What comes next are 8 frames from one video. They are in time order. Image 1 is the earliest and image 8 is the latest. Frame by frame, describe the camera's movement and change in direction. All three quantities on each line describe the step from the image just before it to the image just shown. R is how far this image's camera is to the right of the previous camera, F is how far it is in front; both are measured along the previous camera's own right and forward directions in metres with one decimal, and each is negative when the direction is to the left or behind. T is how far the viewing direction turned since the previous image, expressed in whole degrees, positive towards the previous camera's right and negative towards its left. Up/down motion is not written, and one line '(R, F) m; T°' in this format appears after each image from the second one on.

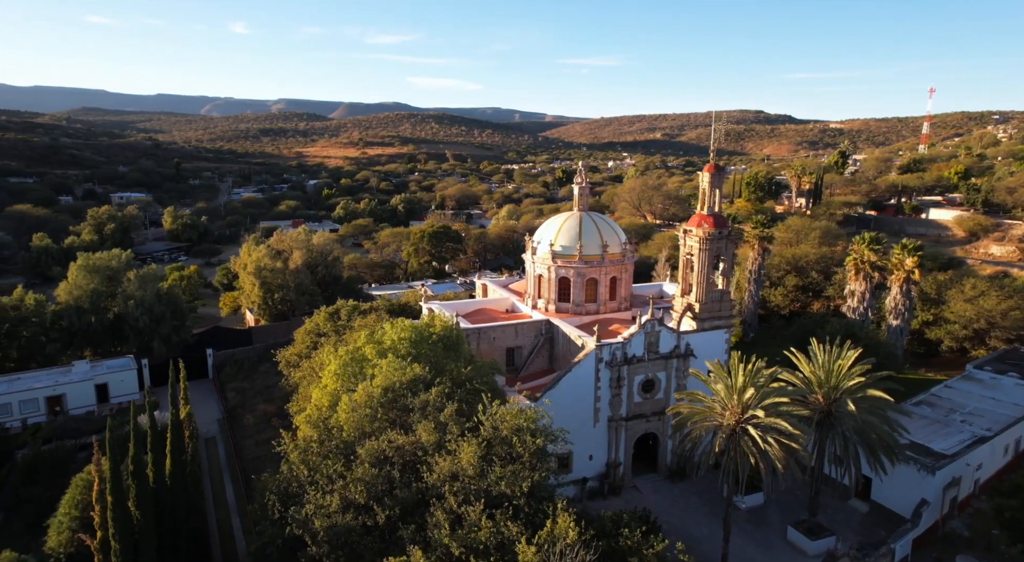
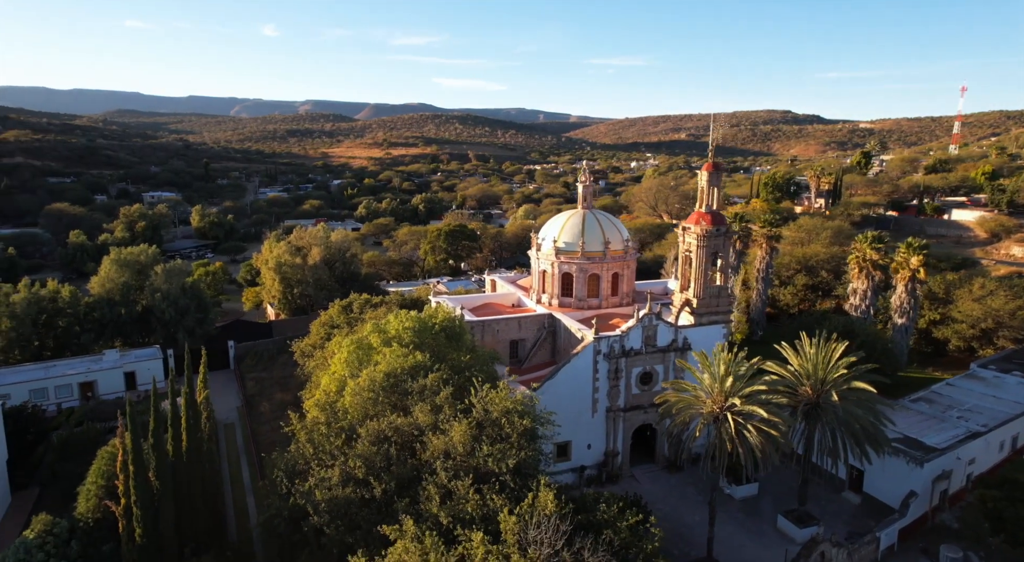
(+0.9, -1.0) m; -2°
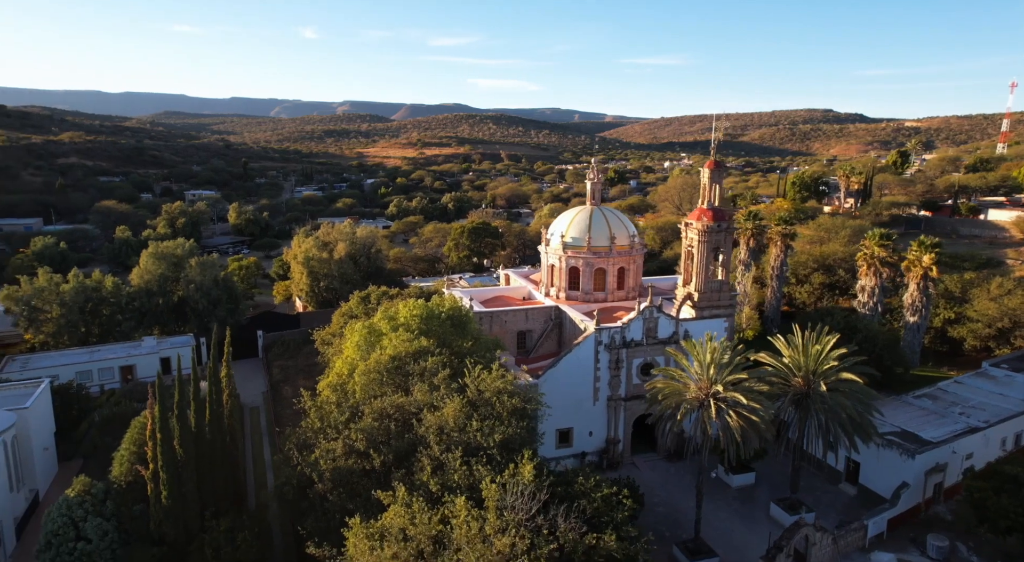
(+1.2, -1.2) m; -3°
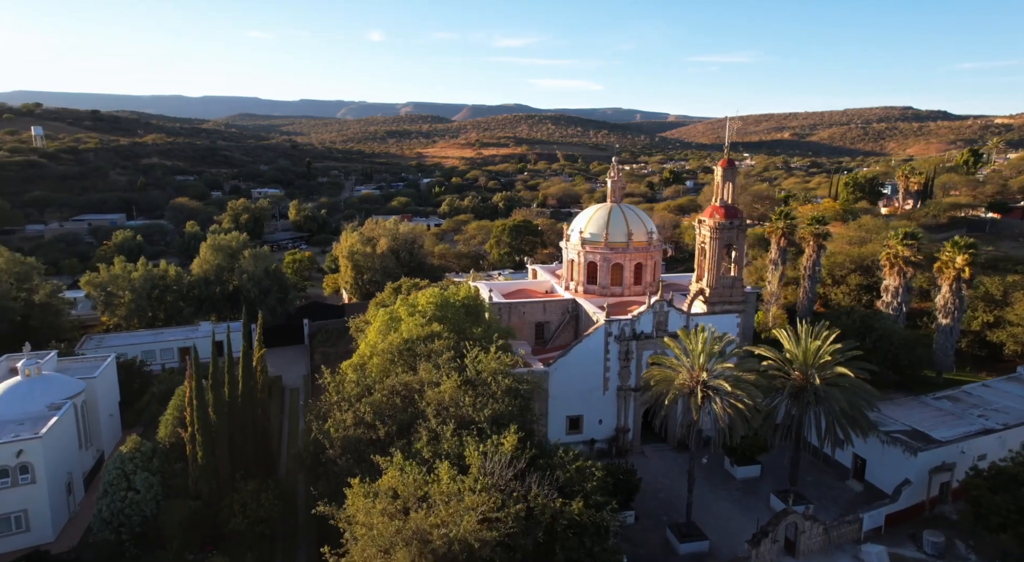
(+1.9, -1.3) m; -5°
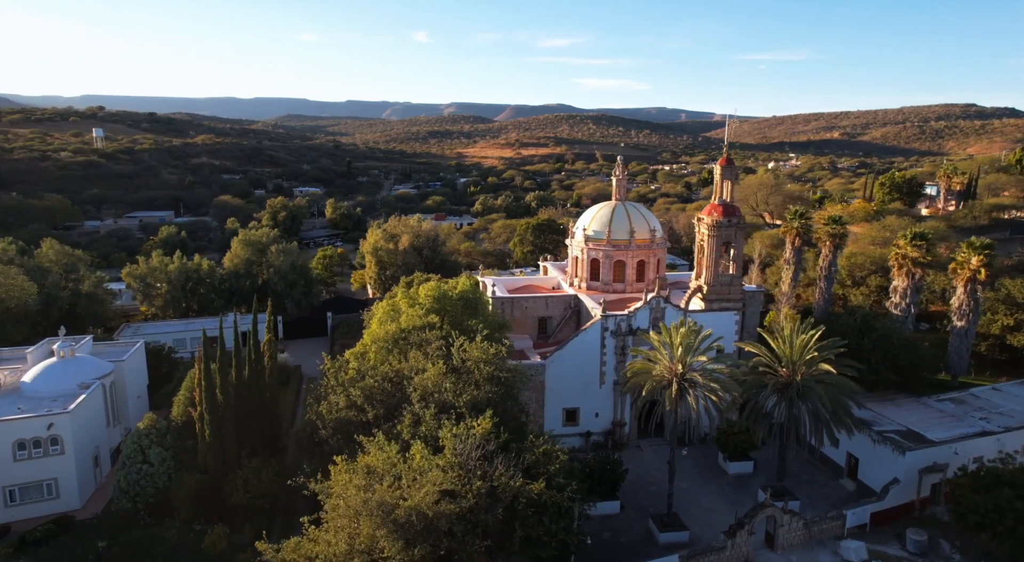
(+1.9, -0.9) m; -4°
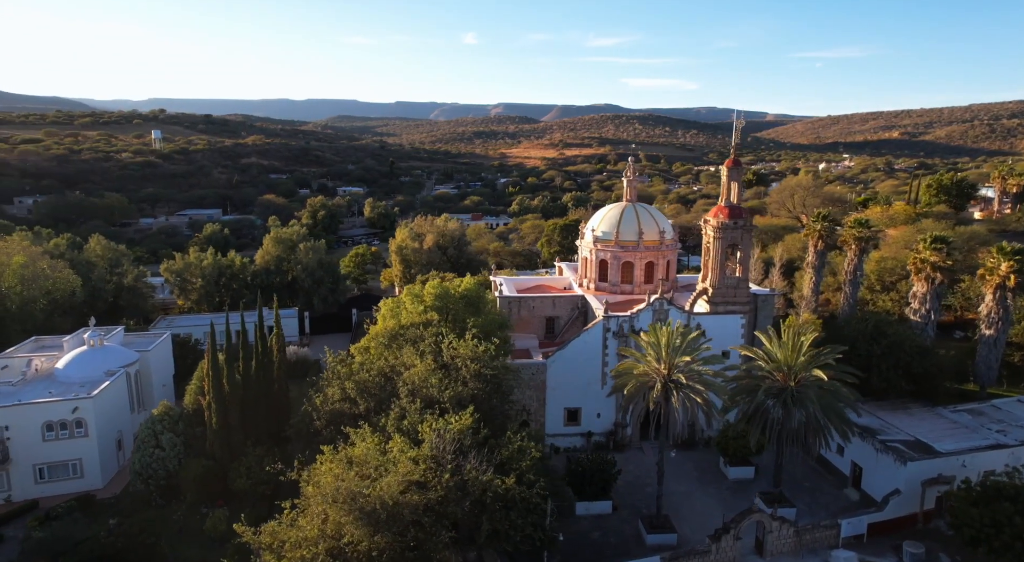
(+1.9, -0.3) m; -4°
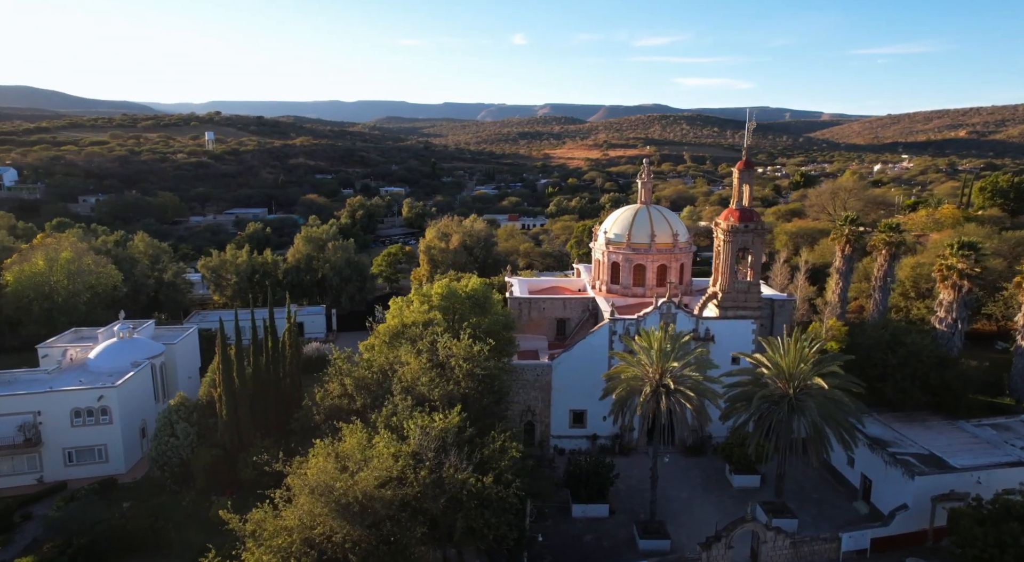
(+1.8, -0.1) m; -4°
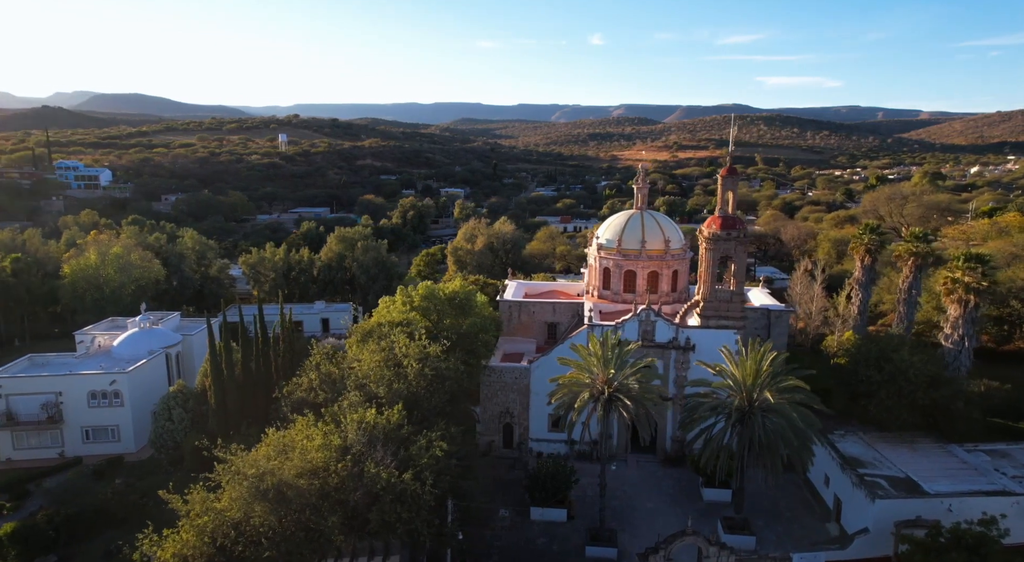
(+4.2, -0.2) m; -7°
